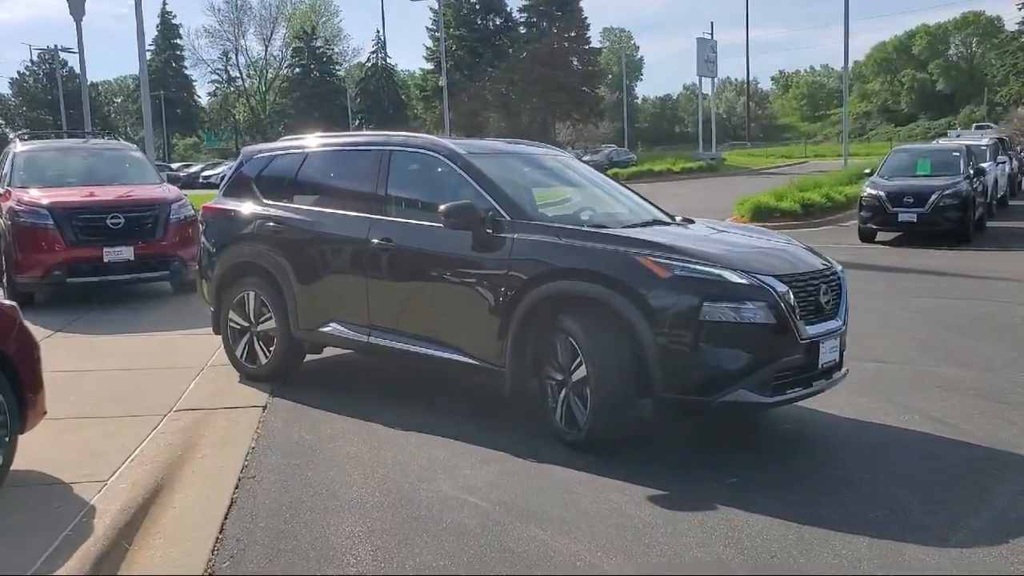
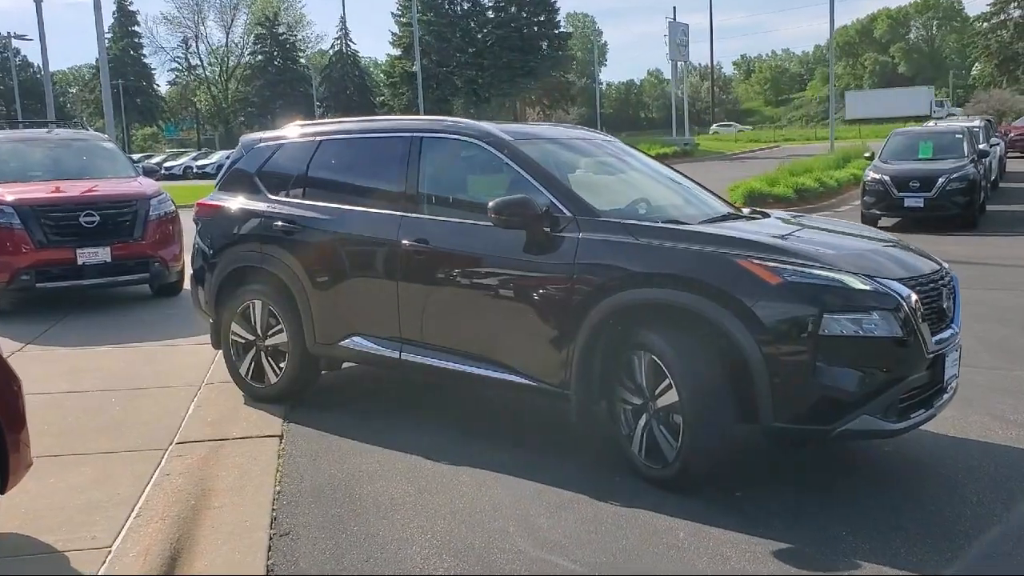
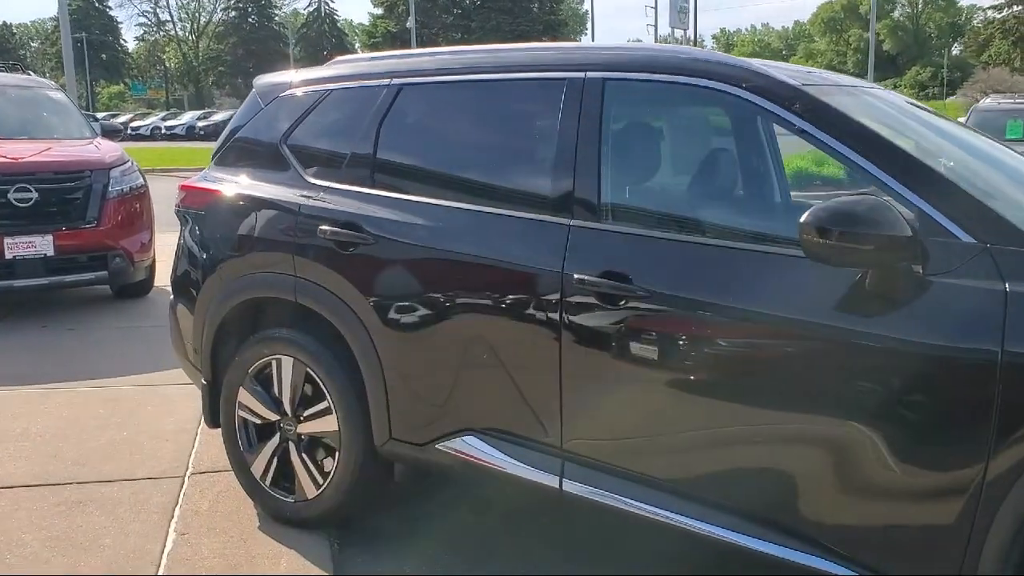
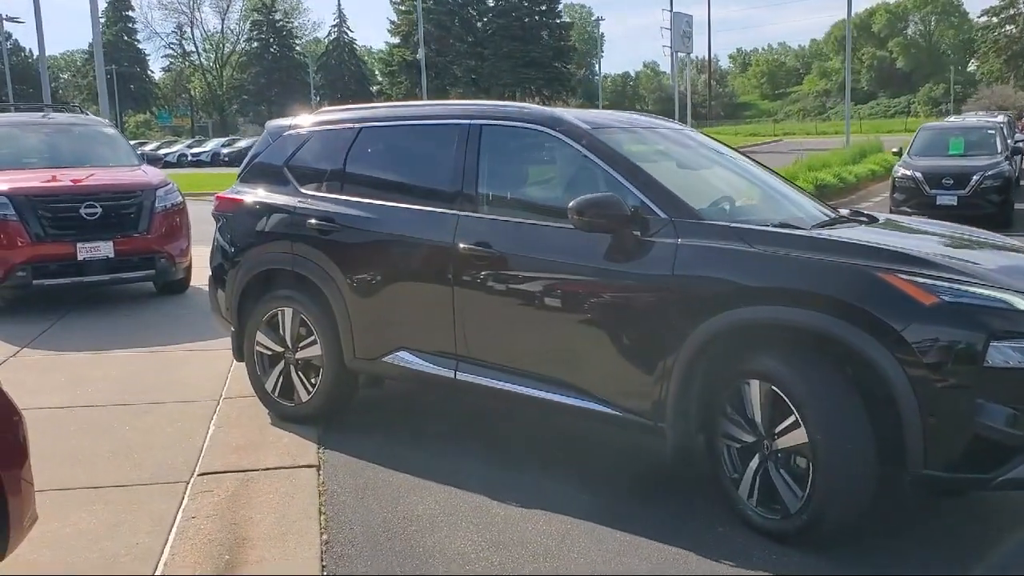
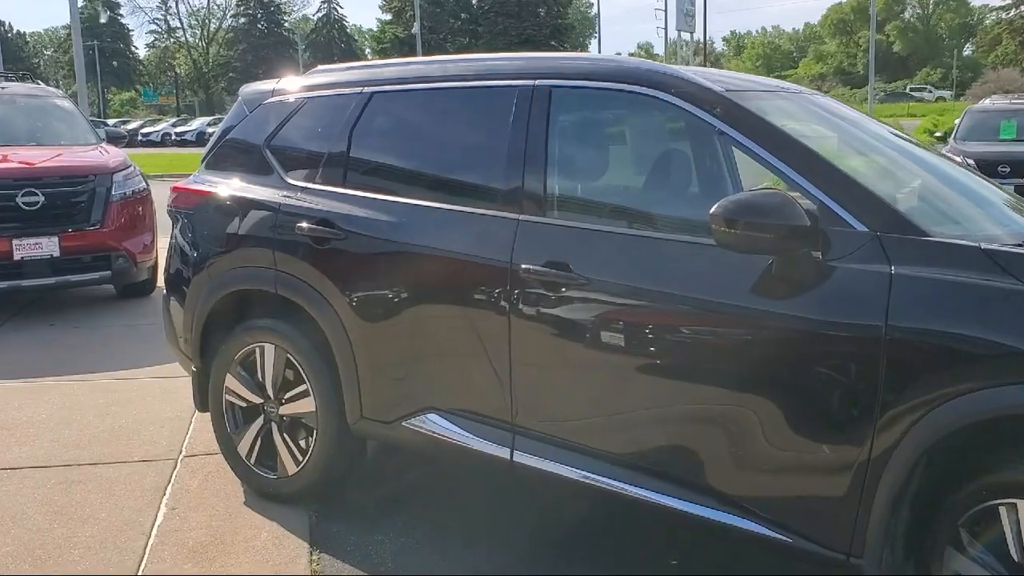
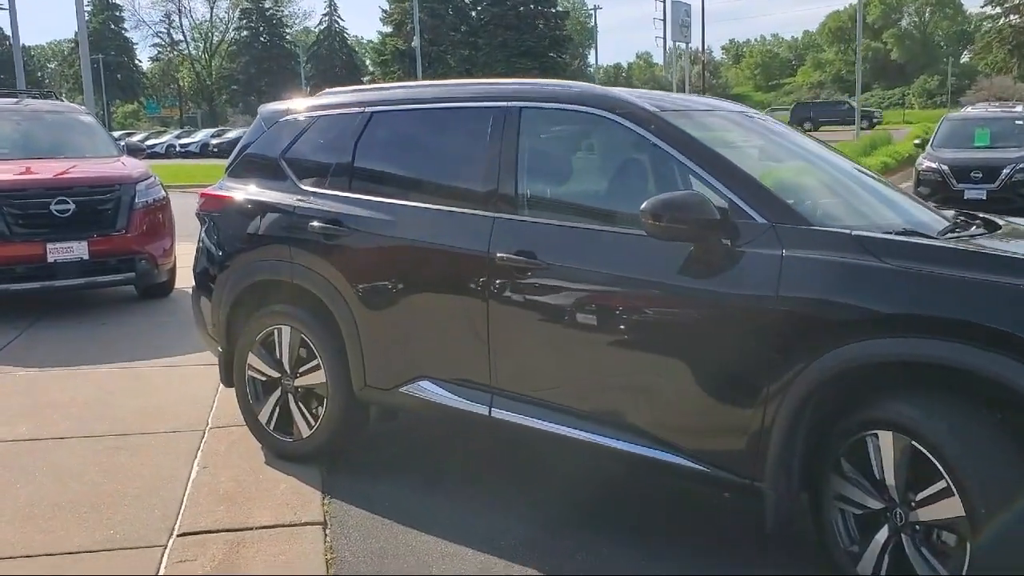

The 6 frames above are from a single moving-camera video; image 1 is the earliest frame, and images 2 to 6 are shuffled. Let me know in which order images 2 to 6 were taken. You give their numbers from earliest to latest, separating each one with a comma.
2, 4, 6, 5, 3
